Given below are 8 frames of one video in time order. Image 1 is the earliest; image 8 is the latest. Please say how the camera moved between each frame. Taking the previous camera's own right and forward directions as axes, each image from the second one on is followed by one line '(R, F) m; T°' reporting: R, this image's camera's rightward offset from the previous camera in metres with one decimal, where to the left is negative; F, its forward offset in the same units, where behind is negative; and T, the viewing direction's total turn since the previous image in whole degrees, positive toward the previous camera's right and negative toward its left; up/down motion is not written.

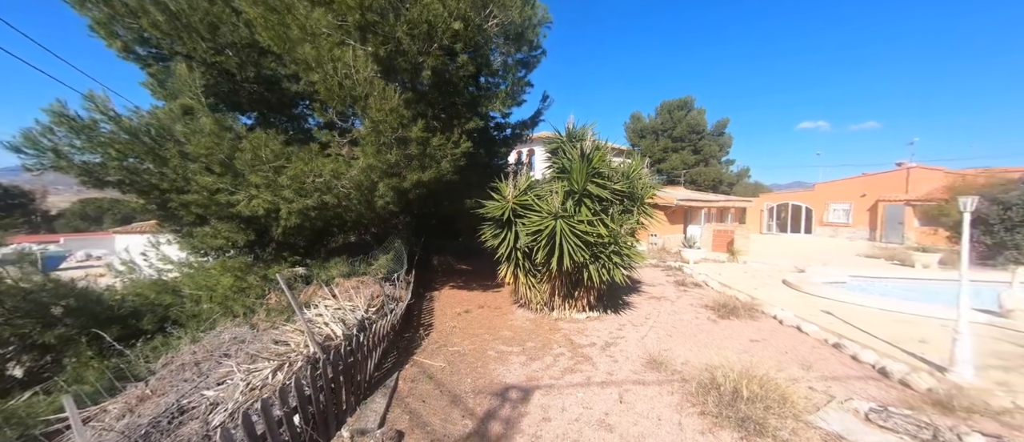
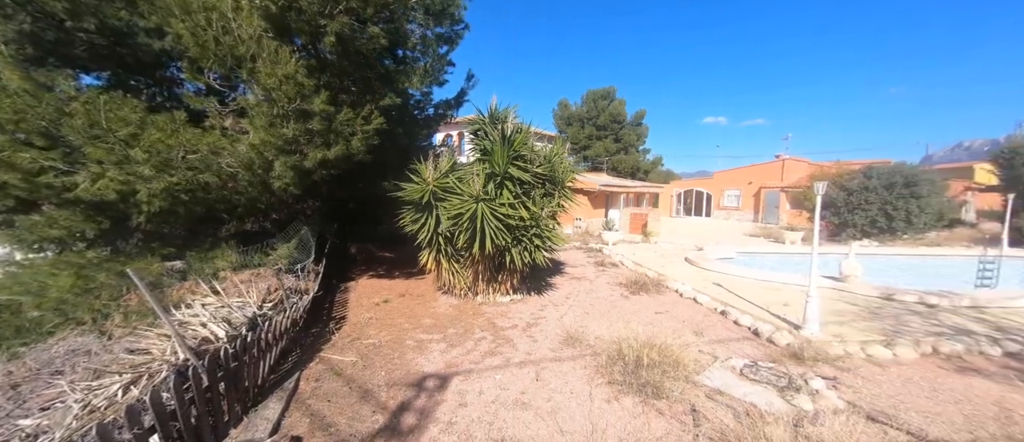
(+0.3, +0.1) m; +11°
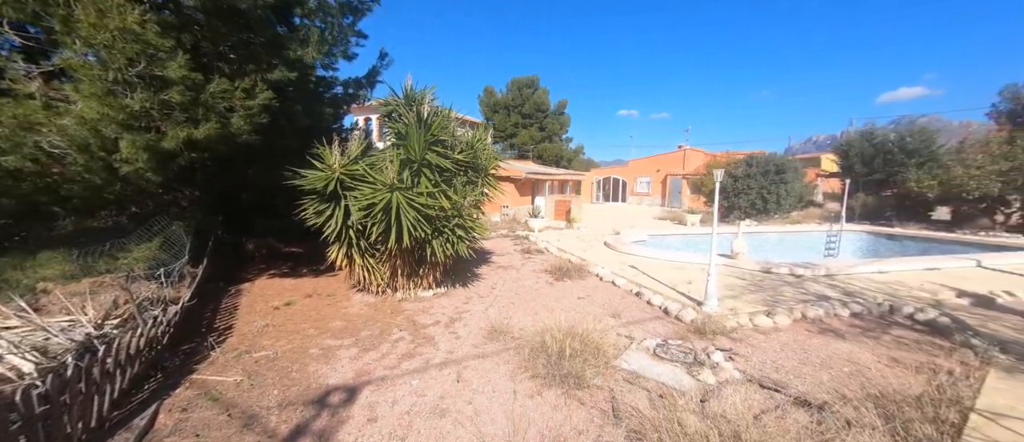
(+0.2, +0.3) m; +11°
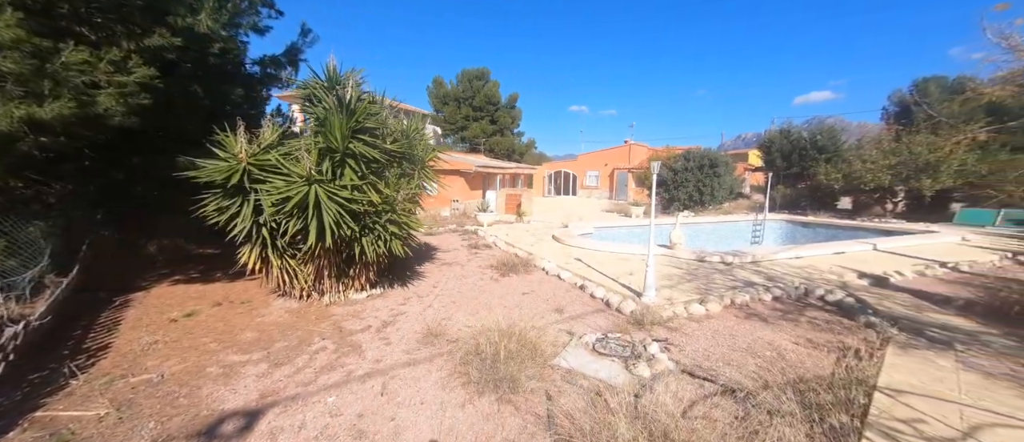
(+0.3, +0.2) m; +7°
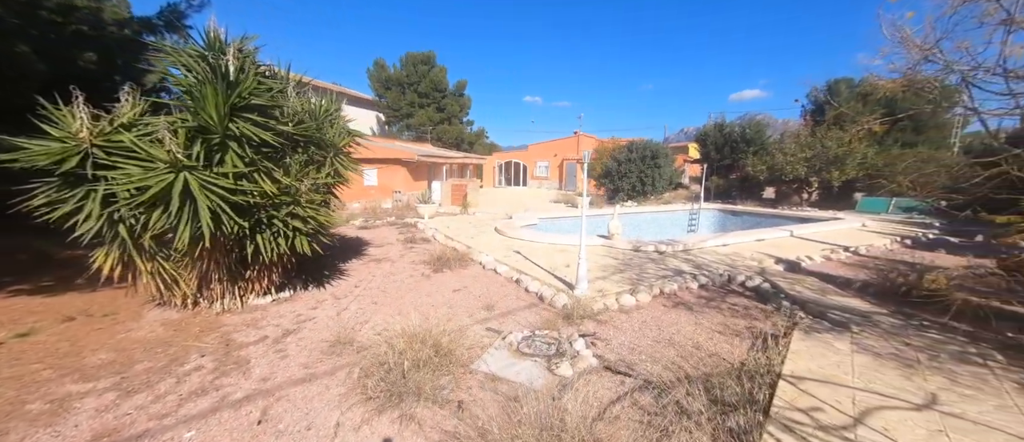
(+0.4, +0.3) m; +7°
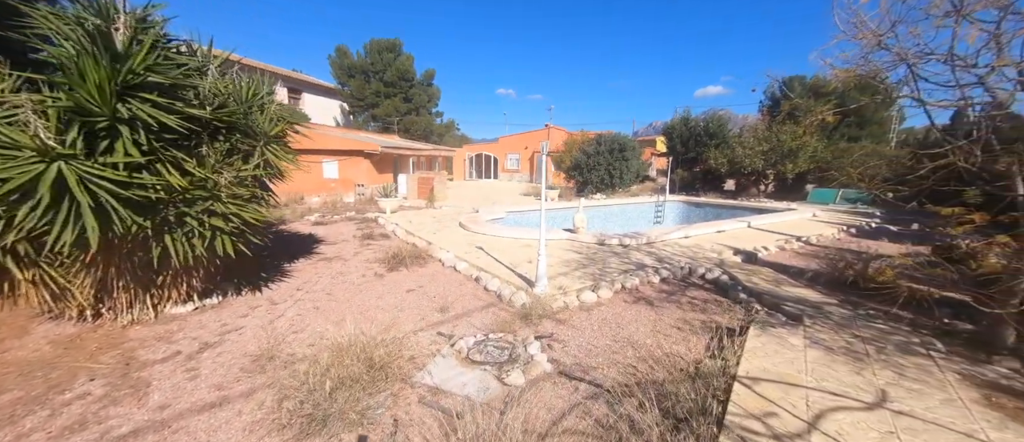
(+0.2, +0.3) m; +4°
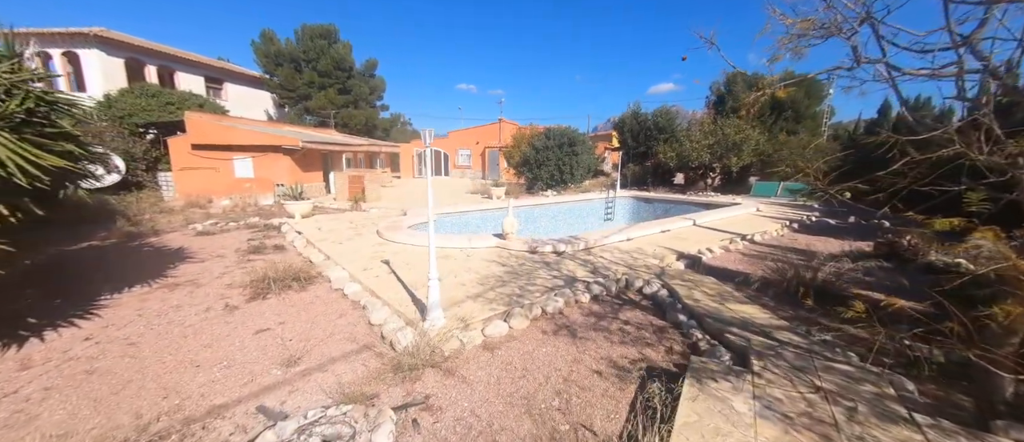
(+0.8, +1.0) m; +6°
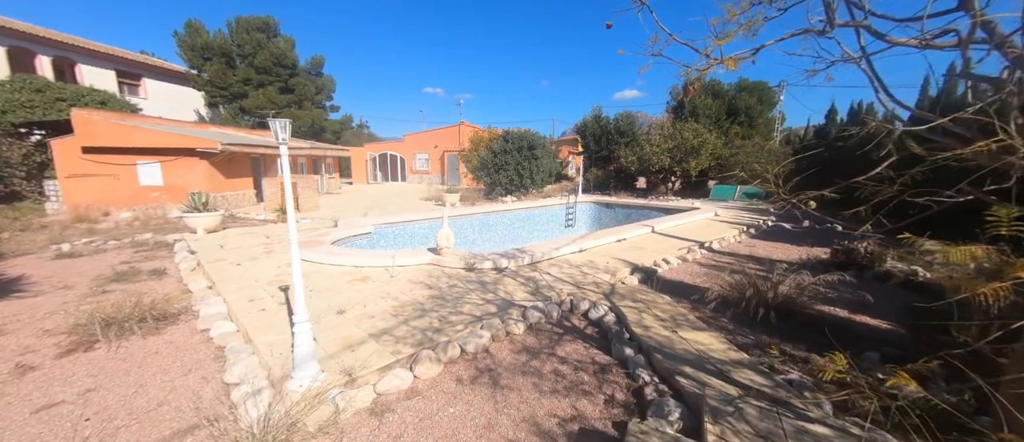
(+0.6, +0.7) m; +5°
